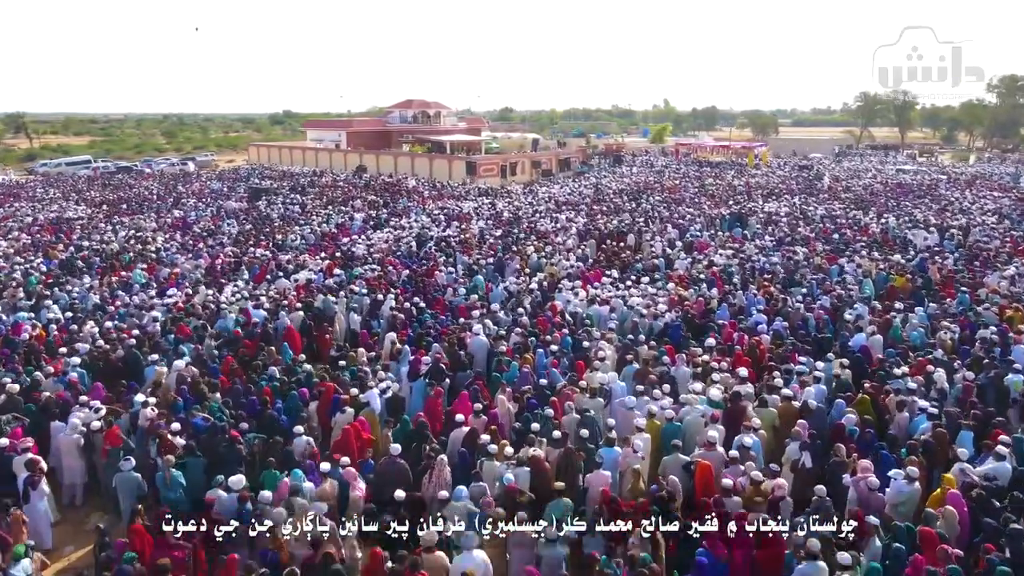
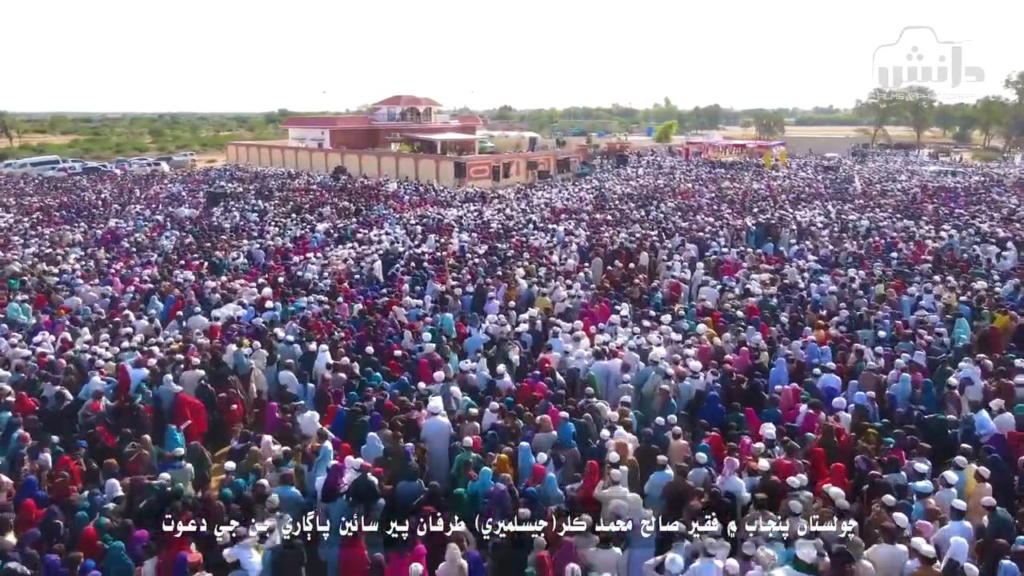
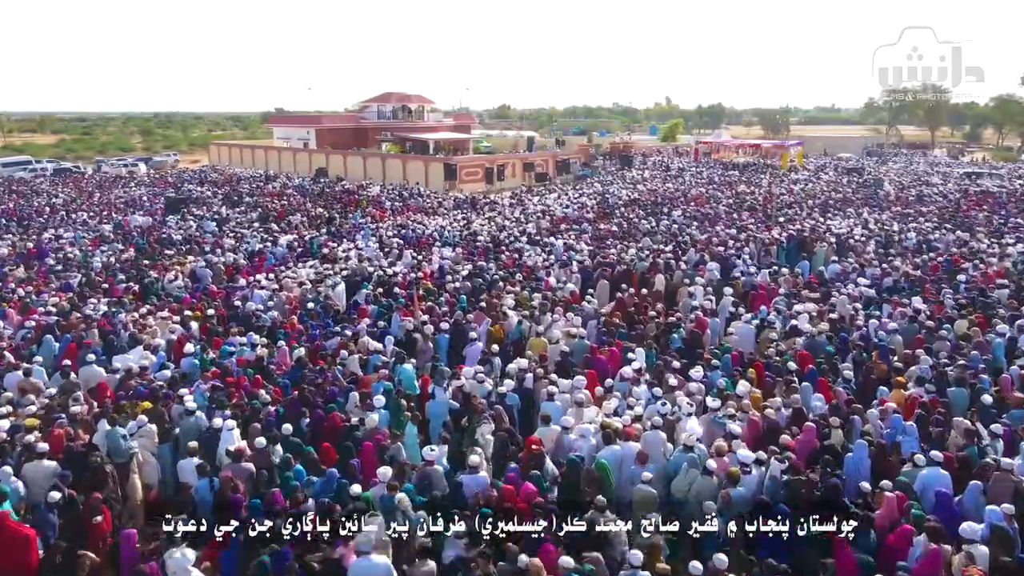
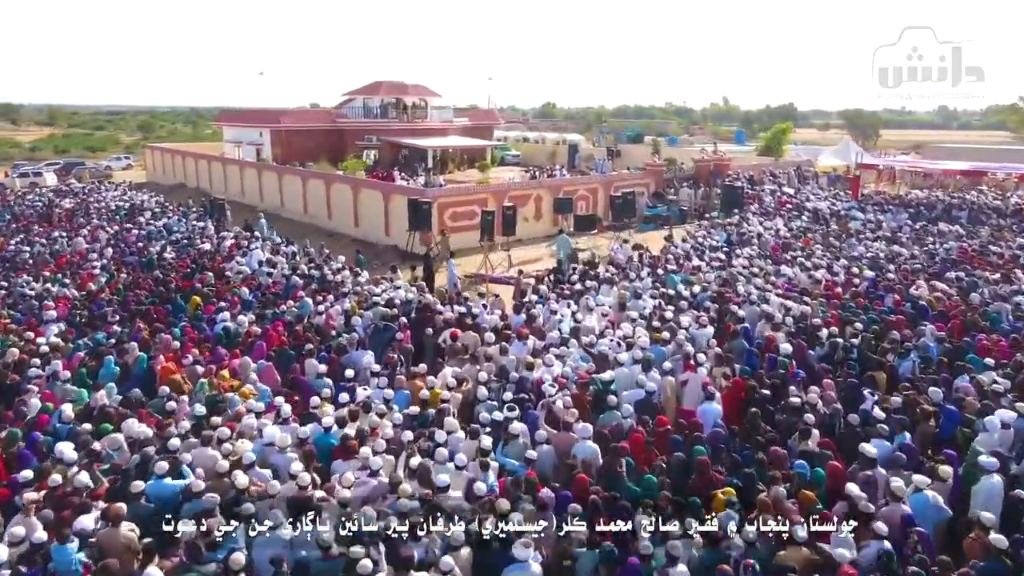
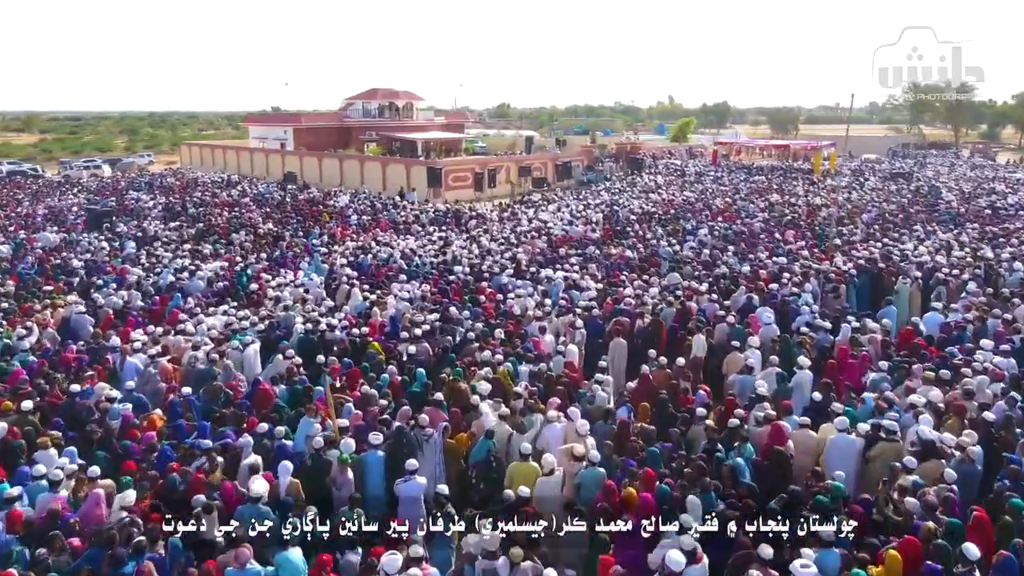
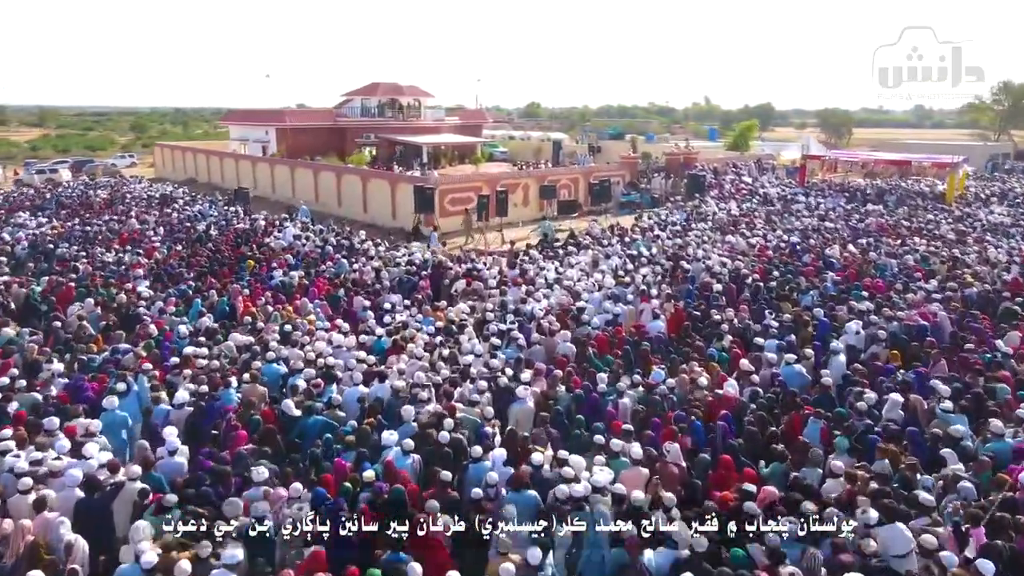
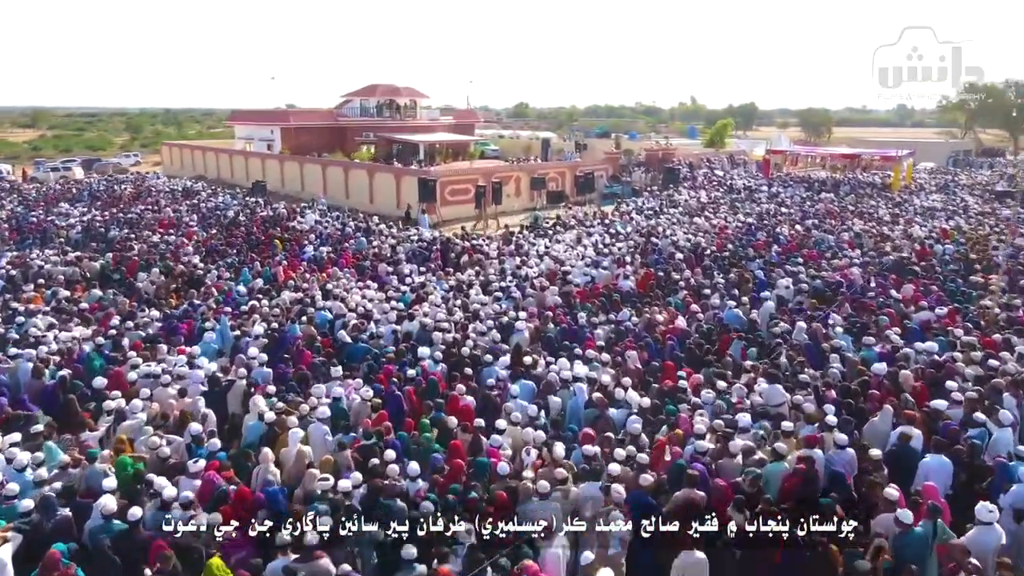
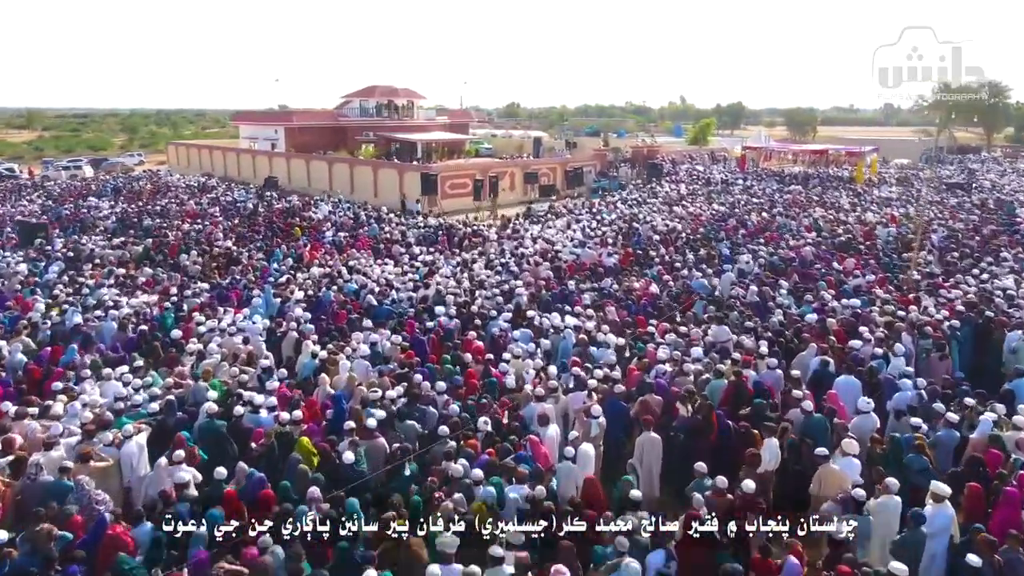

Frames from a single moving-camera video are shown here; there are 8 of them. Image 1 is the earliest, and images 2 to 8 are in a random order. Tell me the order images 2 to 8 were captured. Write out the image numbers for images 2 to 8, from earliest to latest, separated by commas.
2, 3, 5, 8, 7, 6, 4
